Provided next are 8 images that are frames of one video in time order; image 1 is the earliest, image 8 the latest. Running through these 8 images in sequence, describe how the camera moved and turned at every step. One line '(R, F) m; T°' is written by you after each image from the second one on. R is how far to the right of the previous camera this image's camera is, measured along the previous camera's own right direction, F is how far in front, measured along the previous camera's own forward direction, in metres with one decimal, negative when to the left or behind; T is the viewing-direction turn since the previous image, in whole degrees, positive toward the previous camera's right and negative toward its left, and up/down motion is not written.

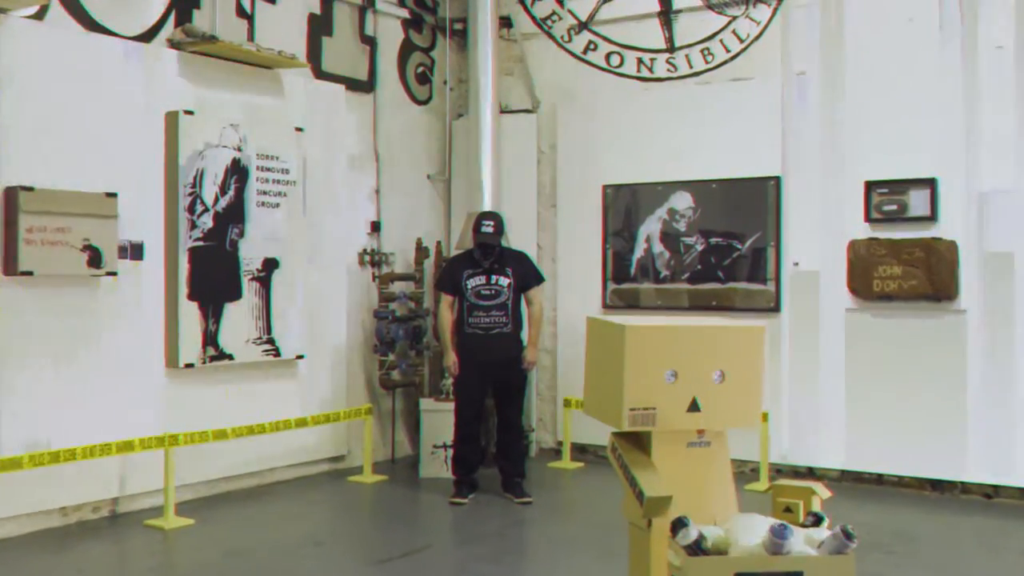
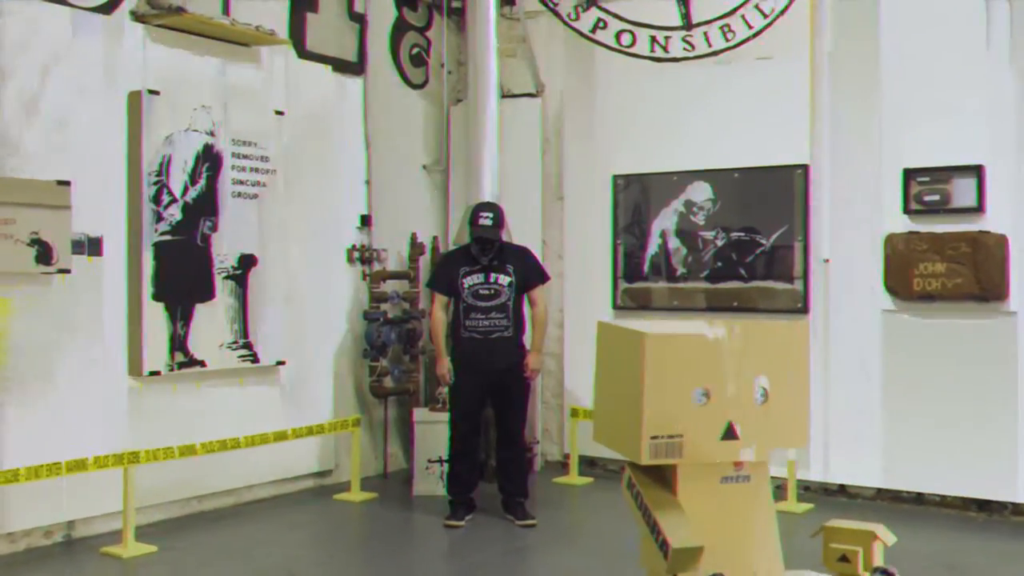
(0.0, +0.5) m; 0°
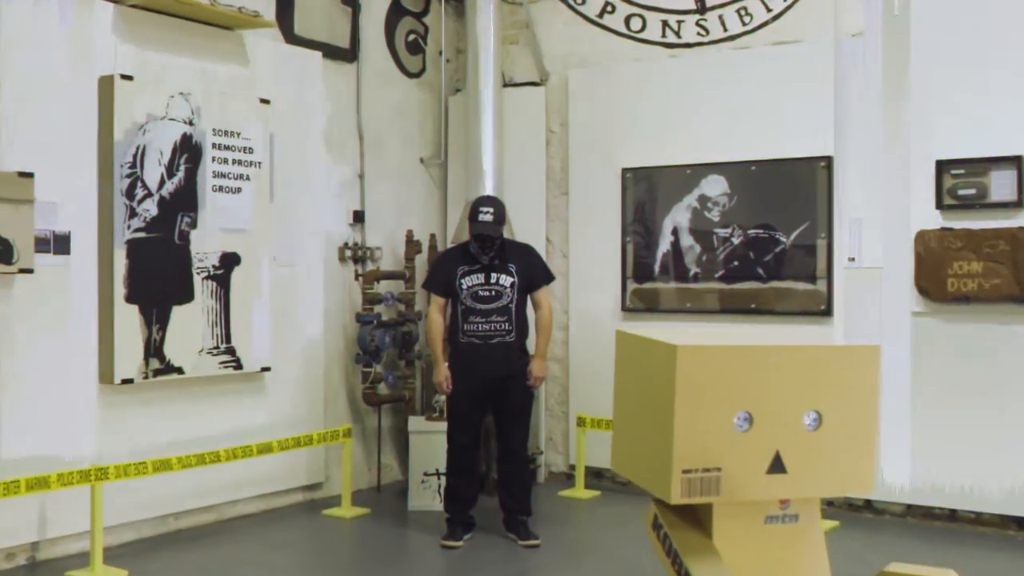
(0.0, +0.3) m; 0°
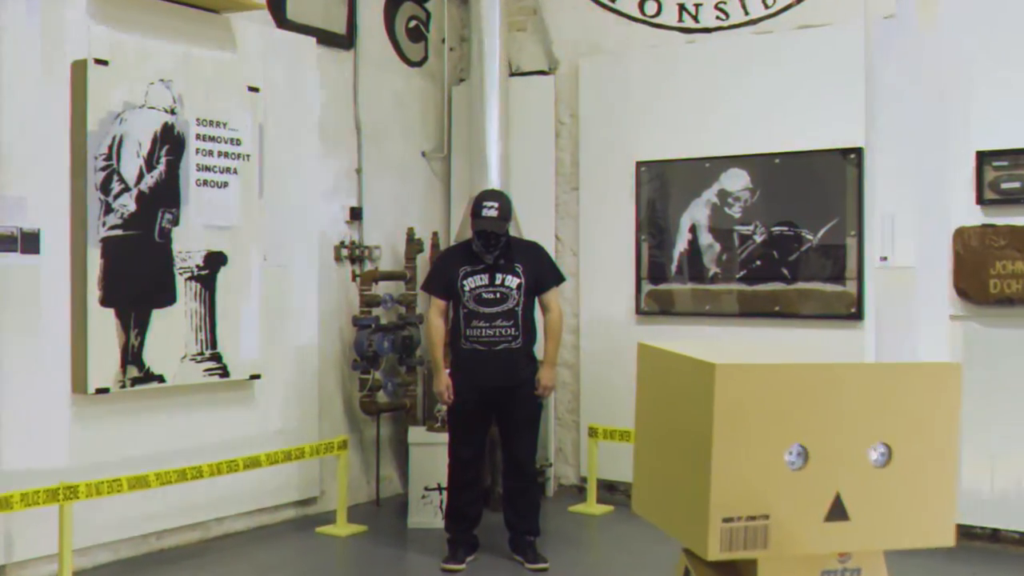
(0.0, +0.3) m; 0°
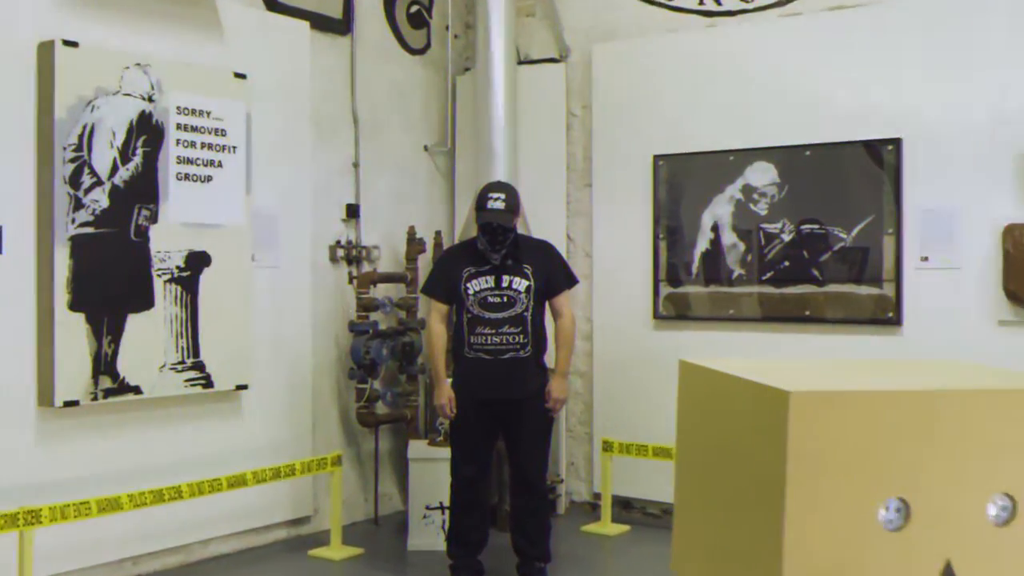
(0.0, +0.3) m; 0°
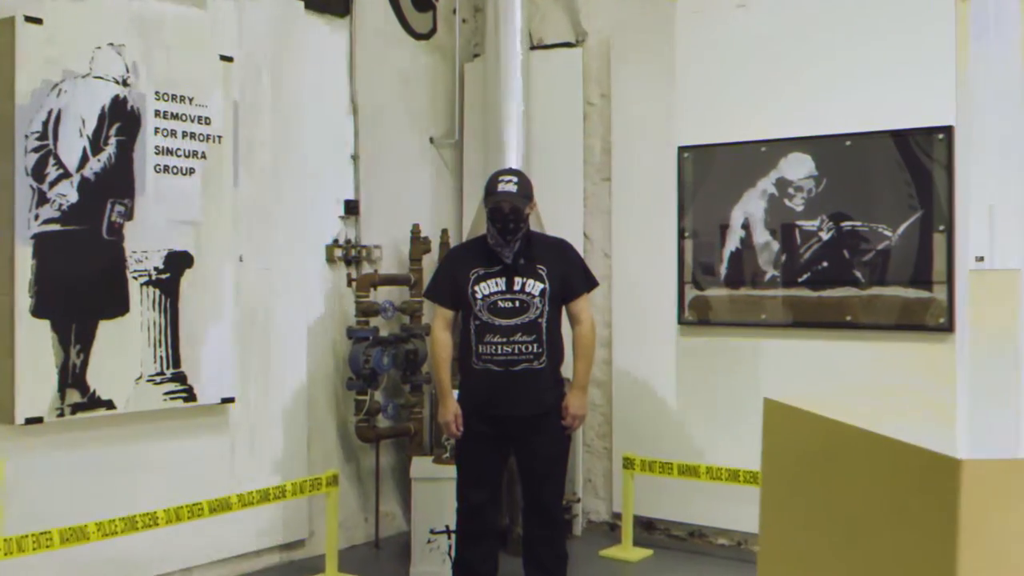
(0.0, +0.3) m; 0°
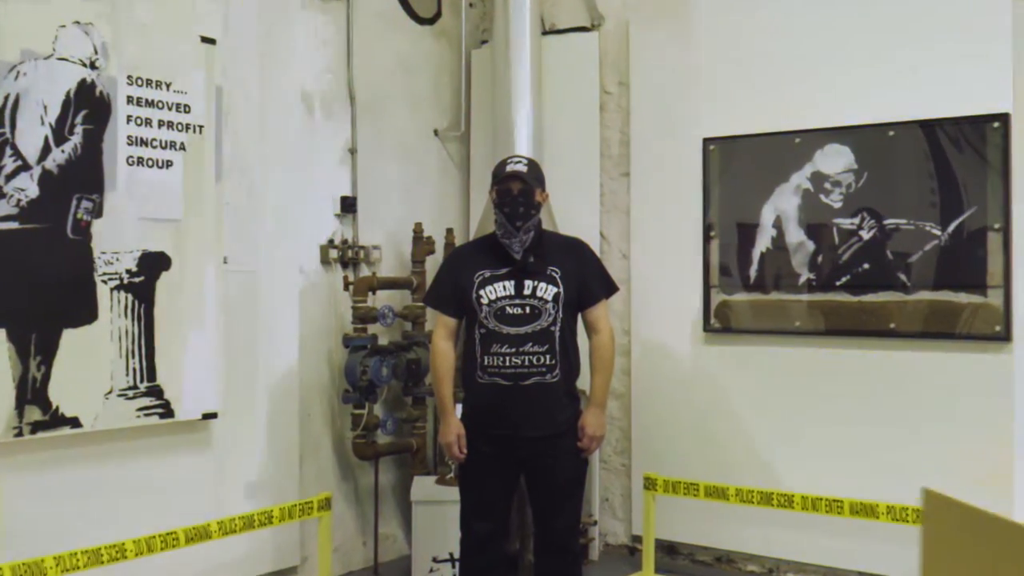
(0.0, +0.3) m; -1°
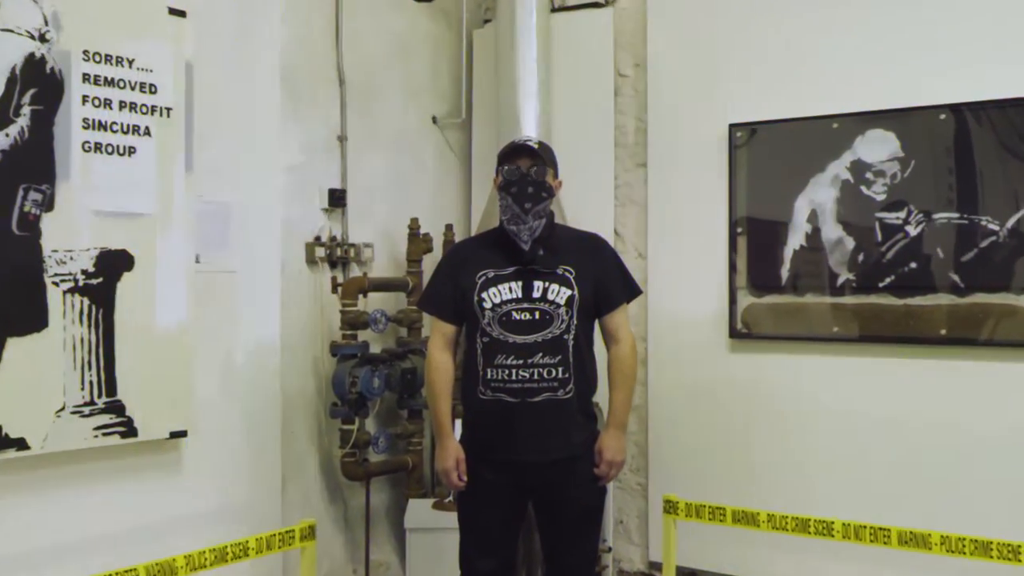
(0.0, +0.3) m; 0°
